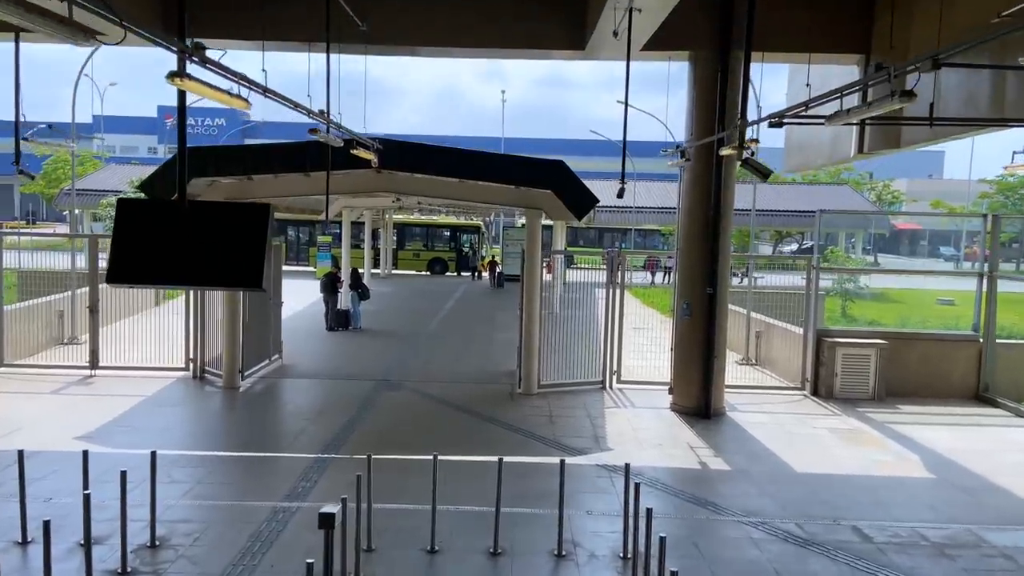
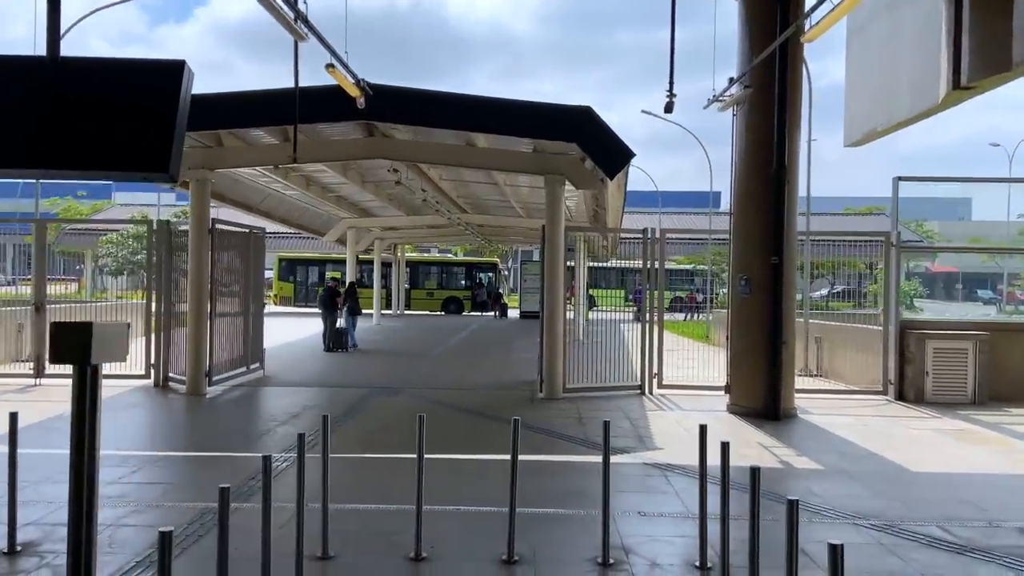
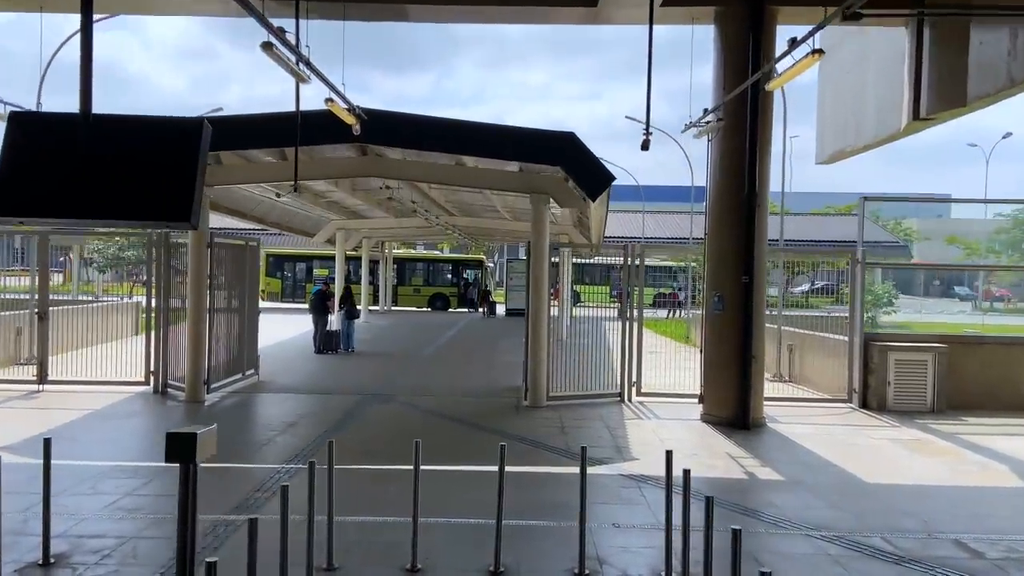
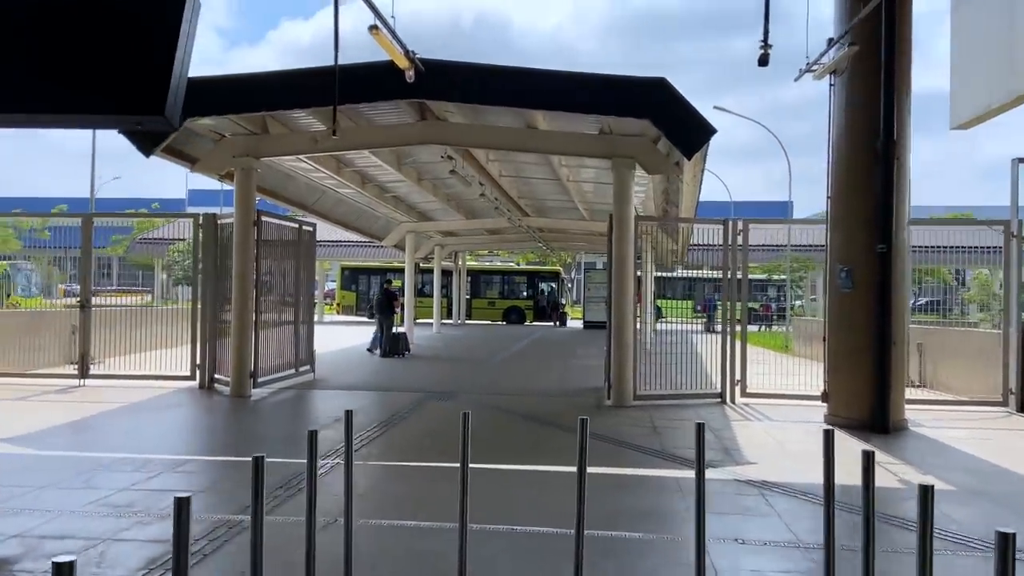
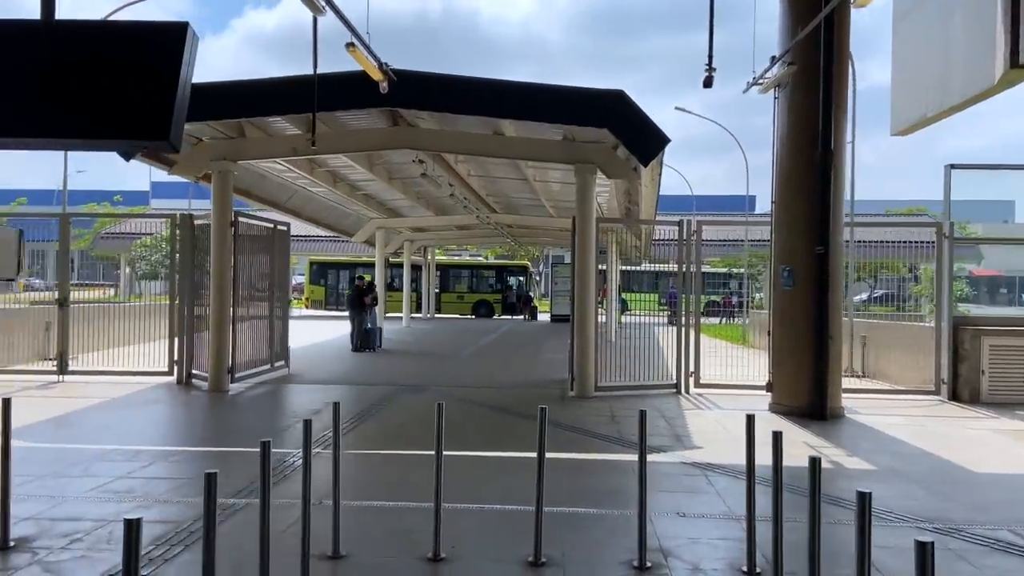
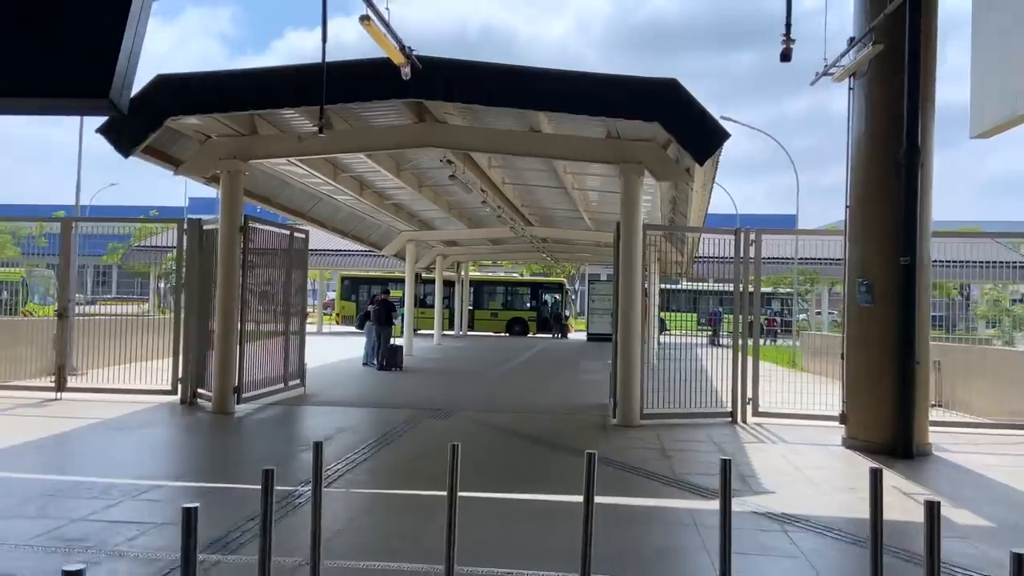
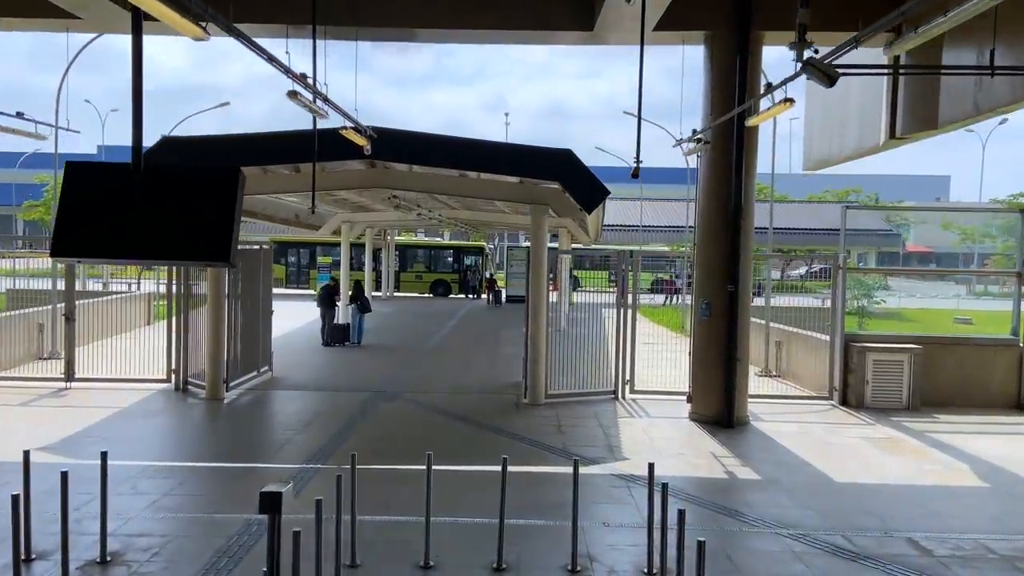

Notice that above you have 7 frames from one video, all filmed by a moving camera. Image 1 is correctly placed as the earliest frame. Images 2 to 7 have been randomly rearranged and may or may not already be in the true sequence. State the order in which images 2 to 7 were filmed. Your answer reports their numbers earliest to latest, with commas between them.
7, 3, 2, 5, 4, 6
